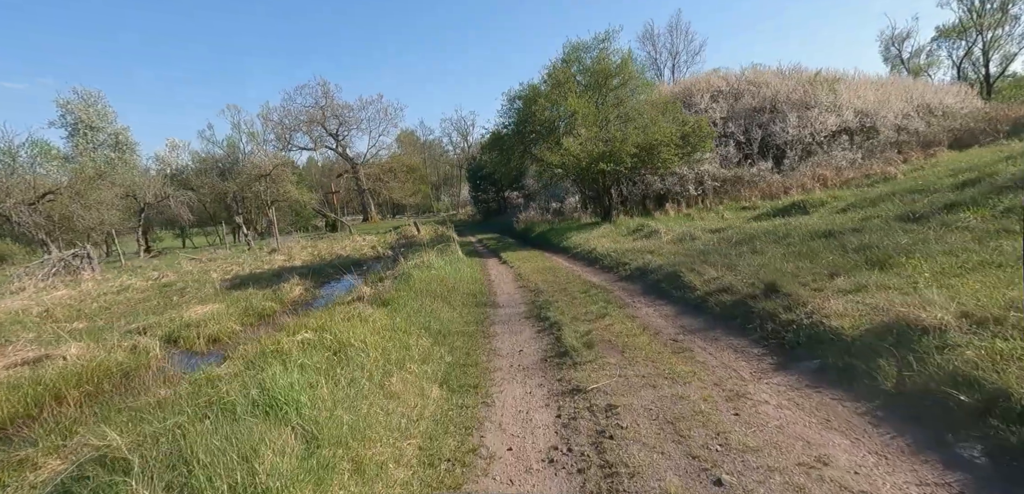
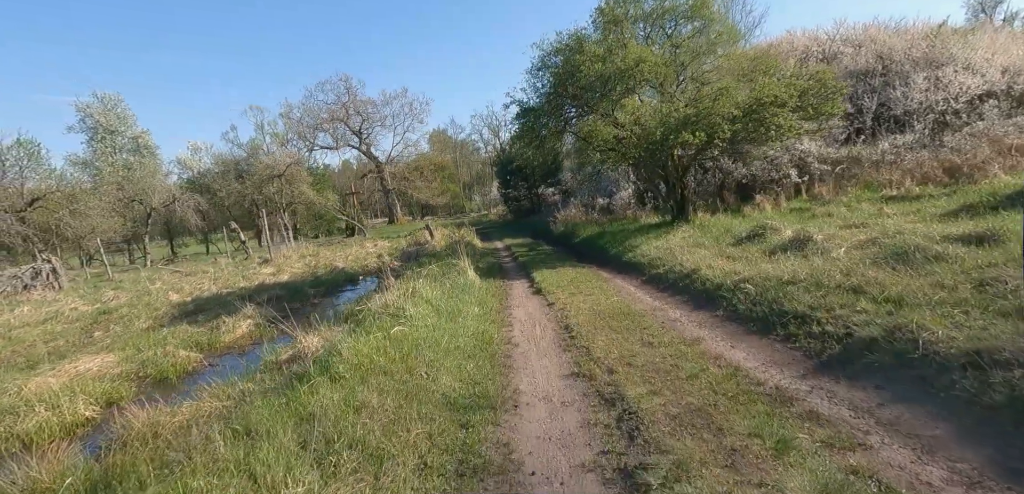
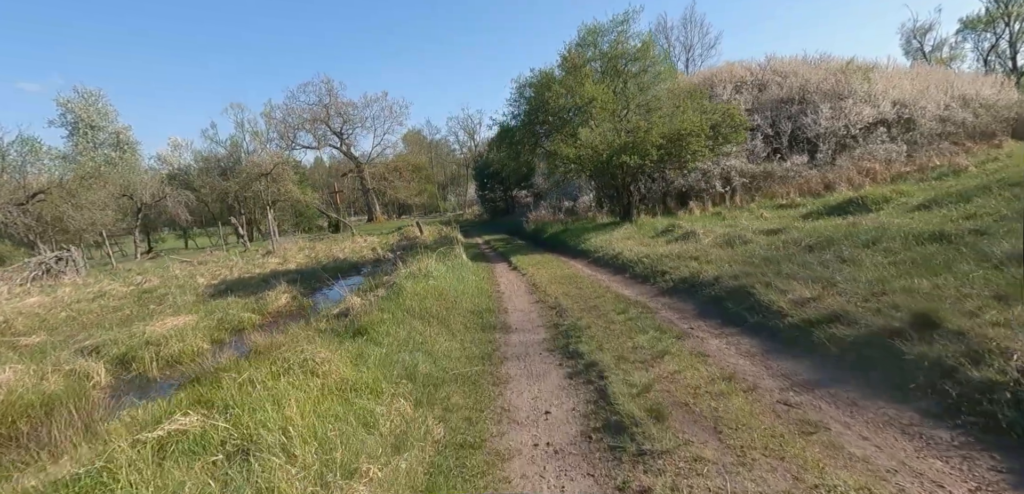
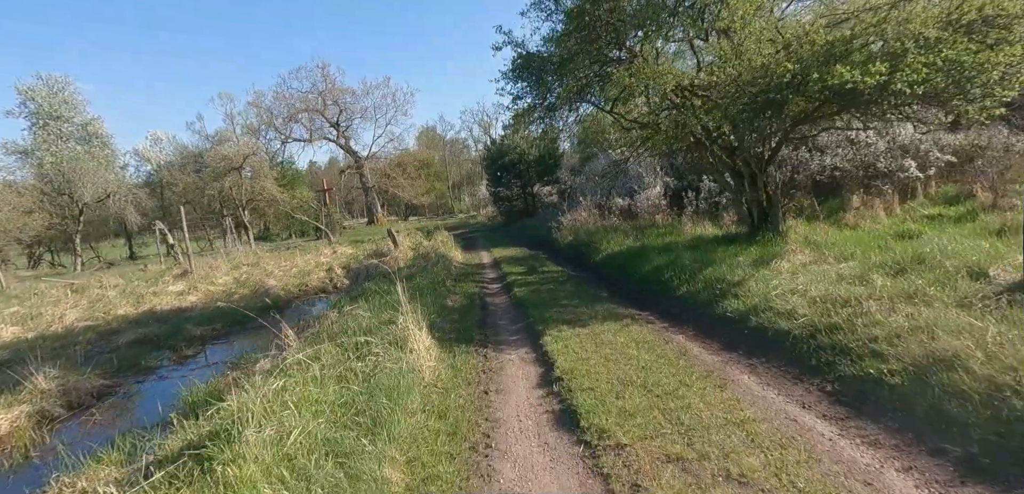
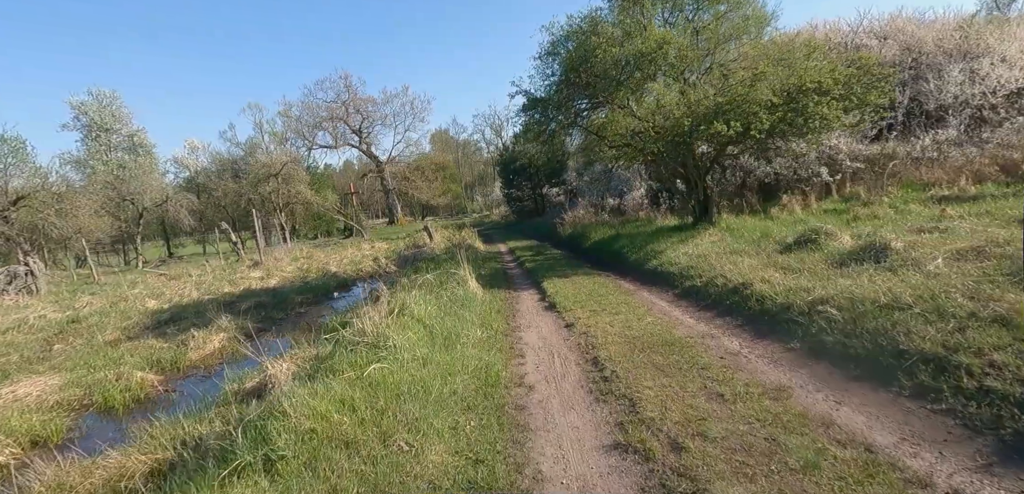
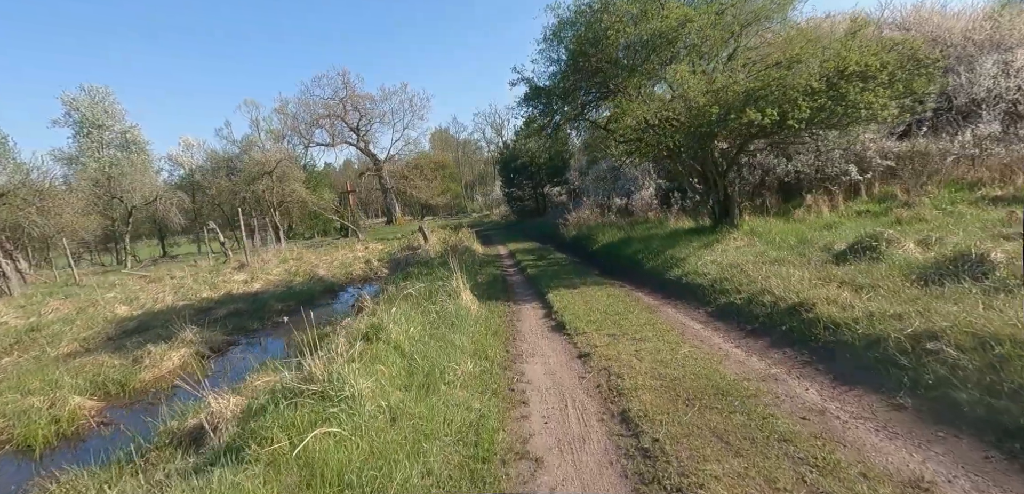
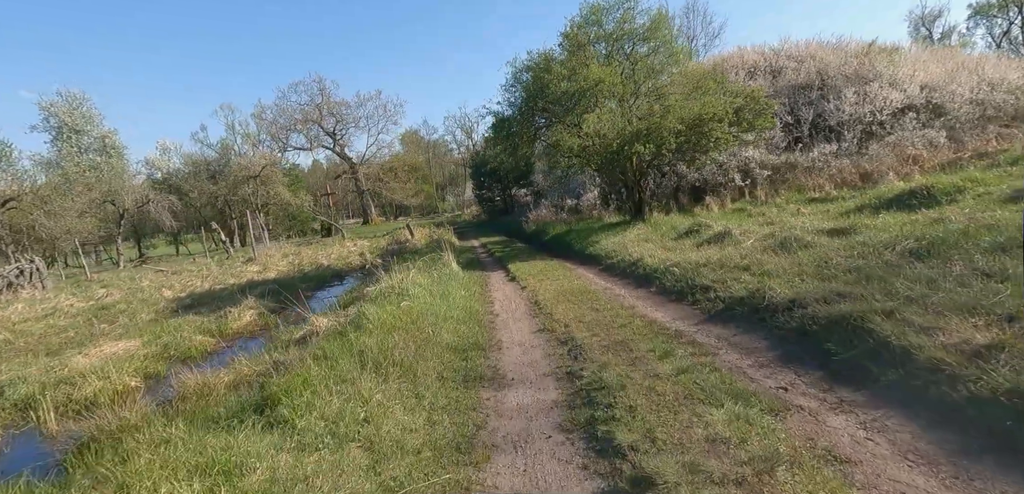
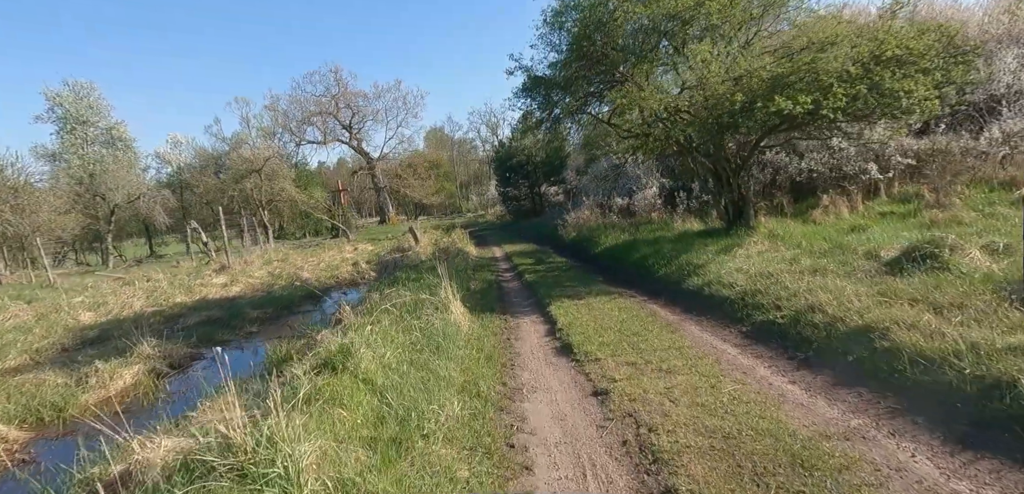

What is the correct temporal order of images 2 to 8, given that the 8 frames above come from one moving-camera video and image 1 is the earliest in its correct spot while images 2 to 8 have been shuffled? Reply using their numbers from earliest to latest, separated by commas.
3, 7, 2, 5, 6, 8, 4
